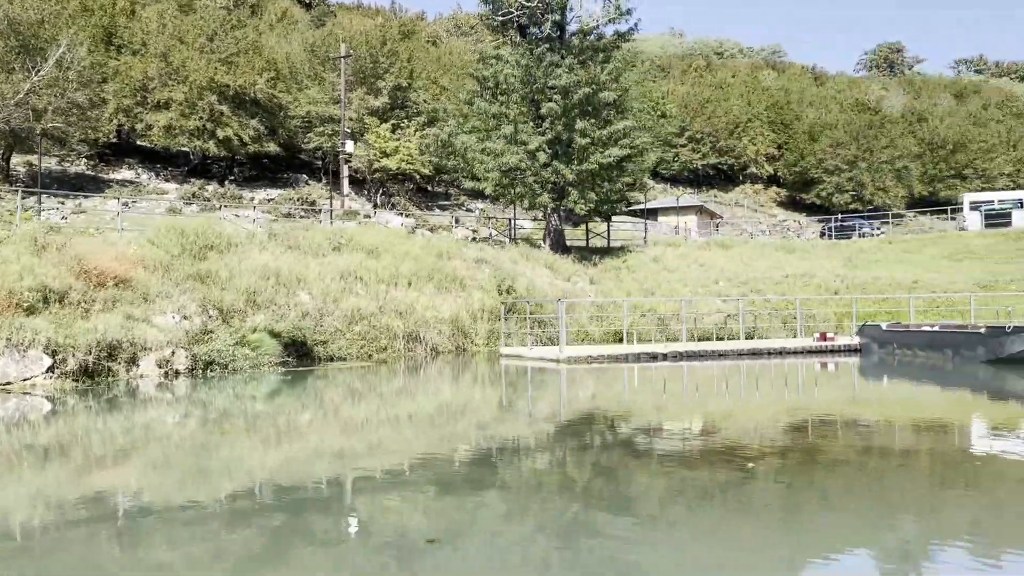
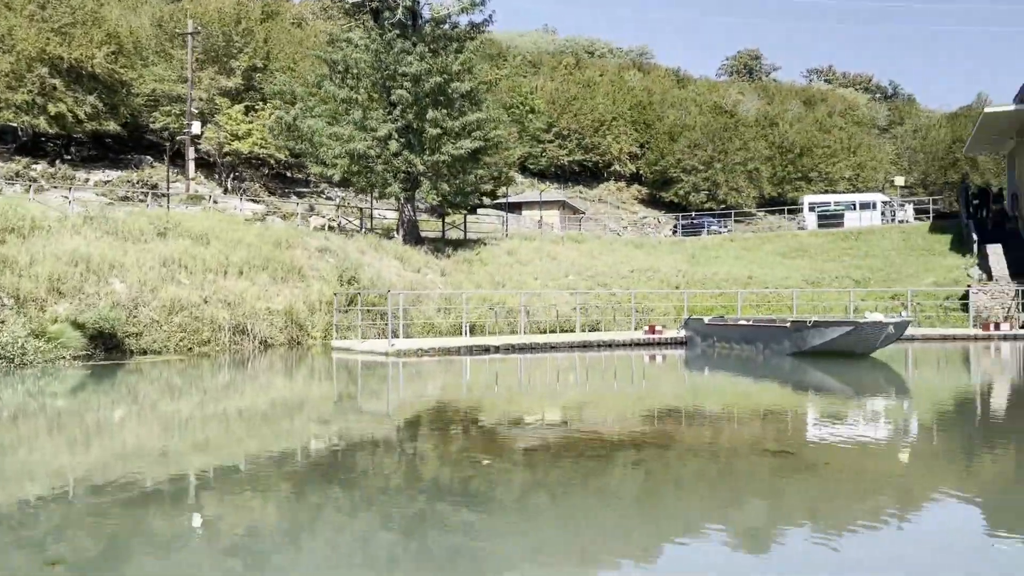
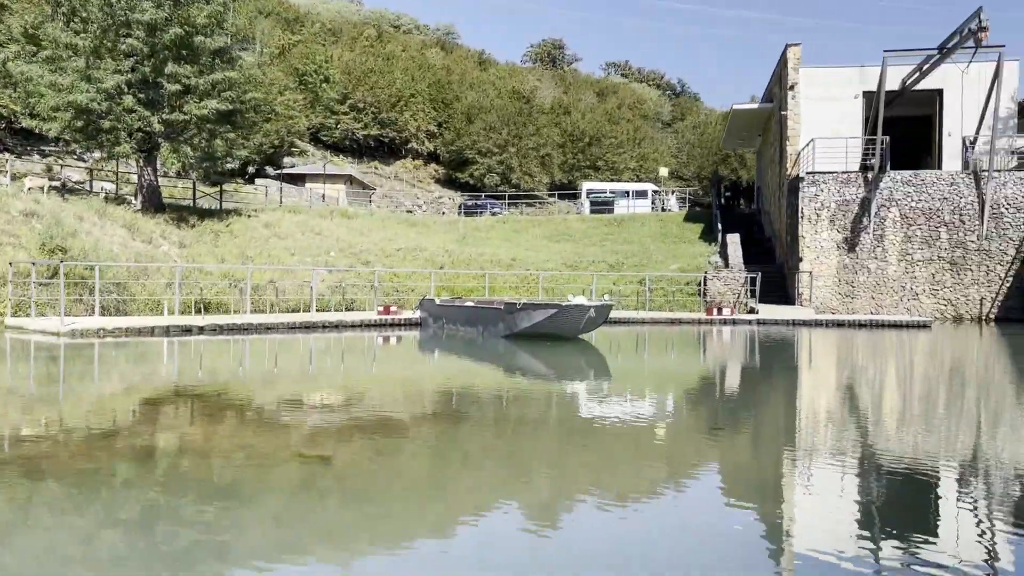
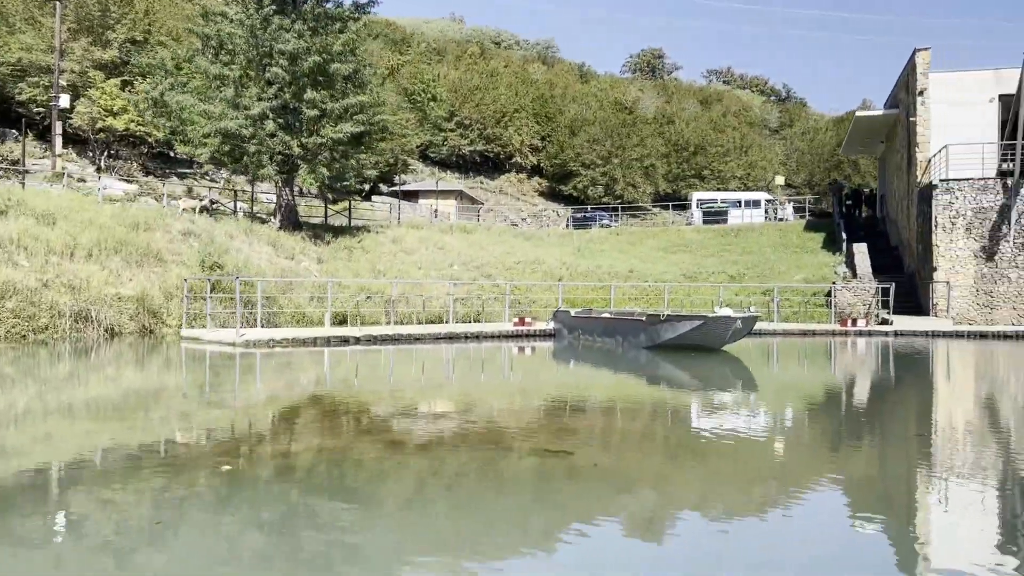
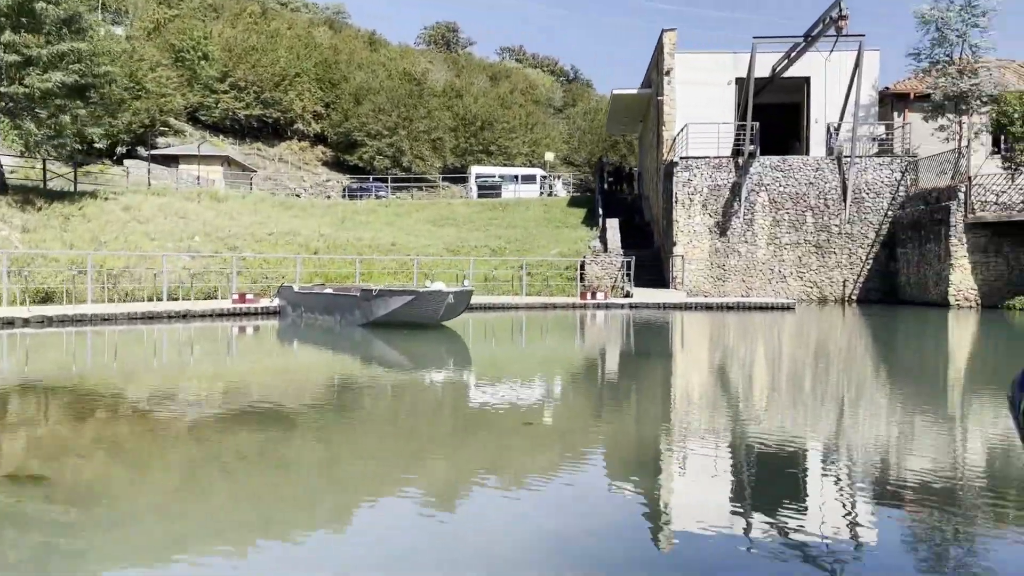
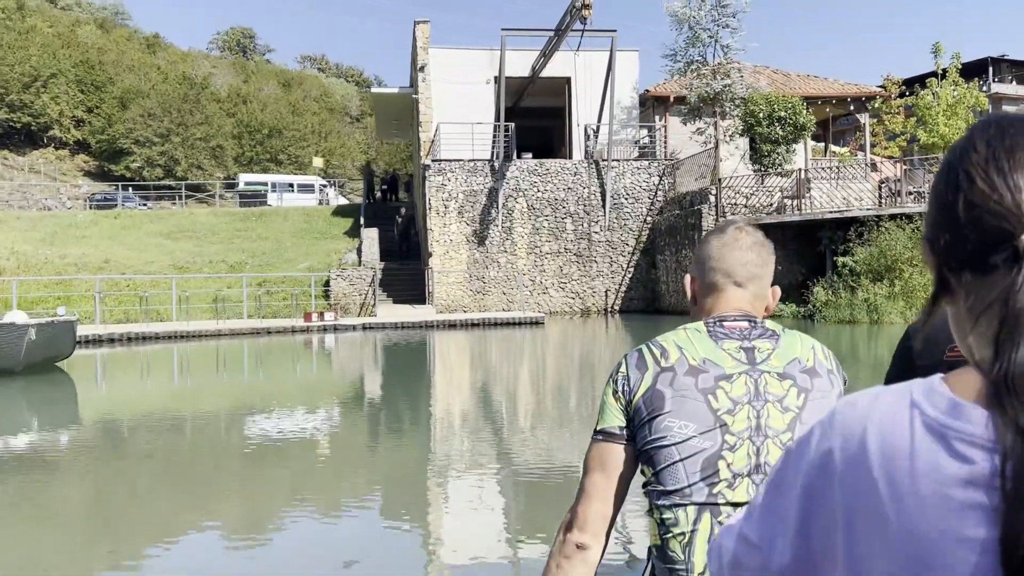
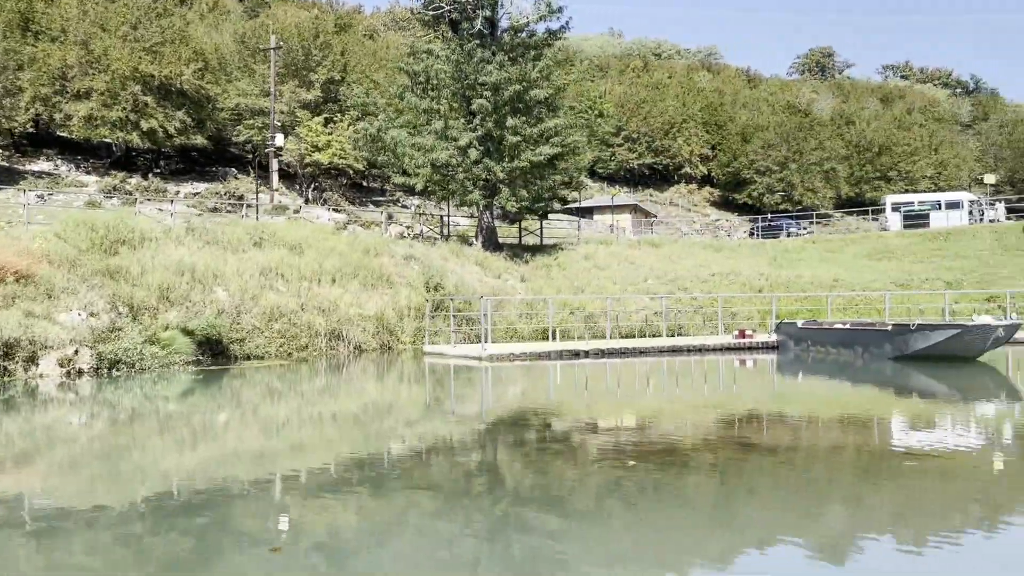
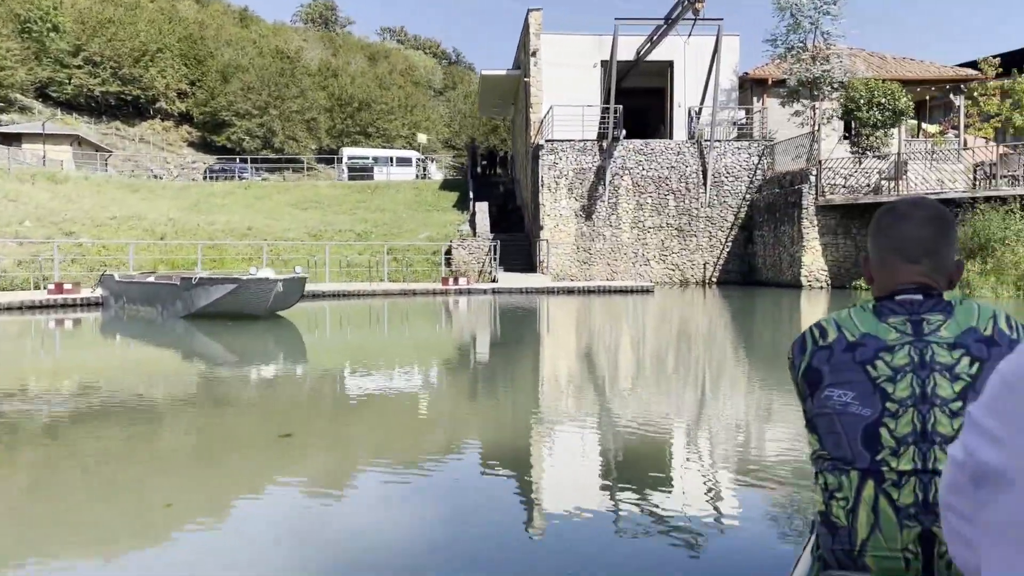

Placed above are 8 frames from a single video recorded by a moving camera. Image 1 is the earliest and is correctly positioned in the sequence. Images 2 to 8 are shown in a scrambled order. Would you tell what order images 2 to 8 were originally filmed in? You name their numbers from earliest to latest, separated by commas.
7, 2, 4, 3, 5, 8, 6
